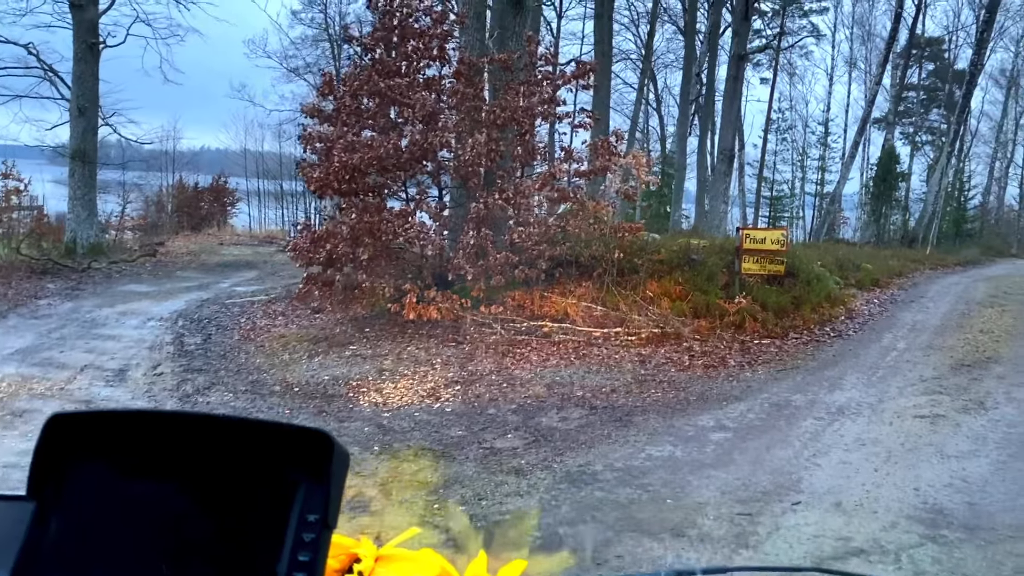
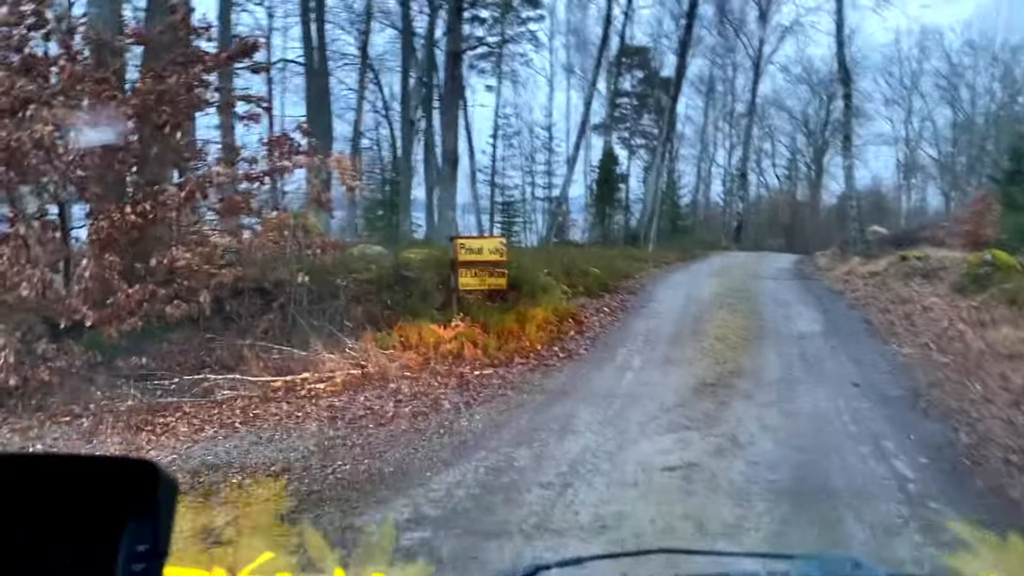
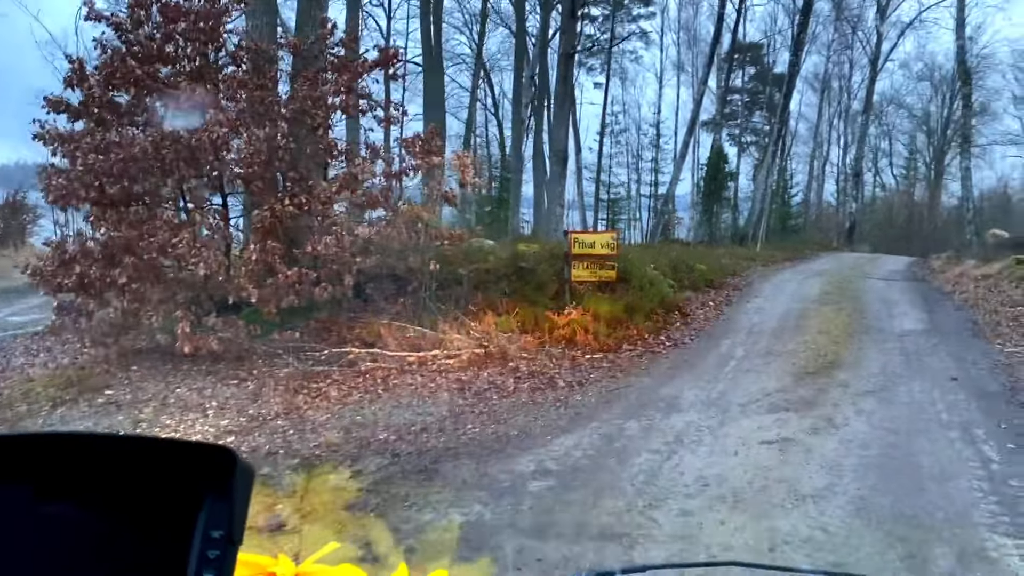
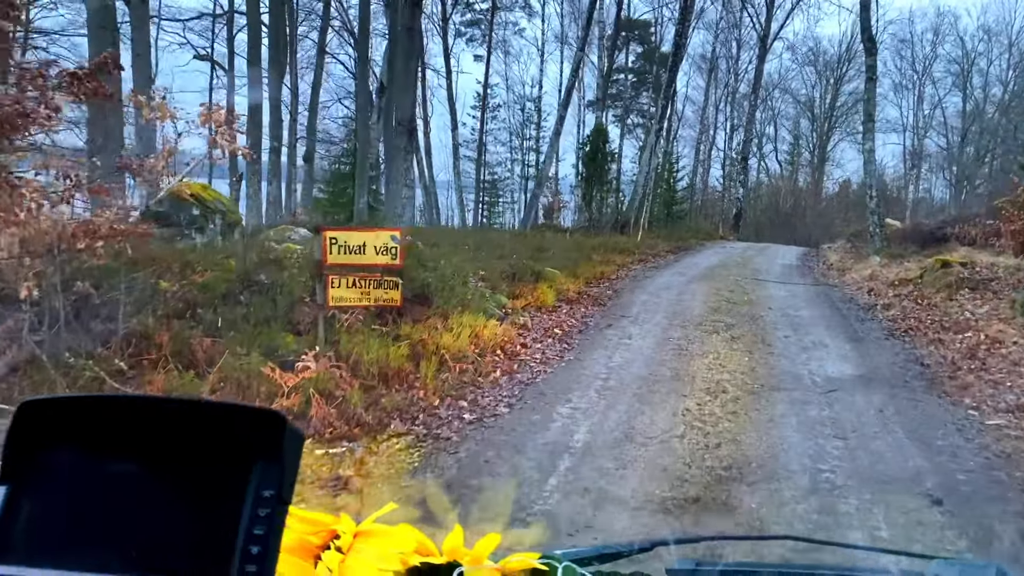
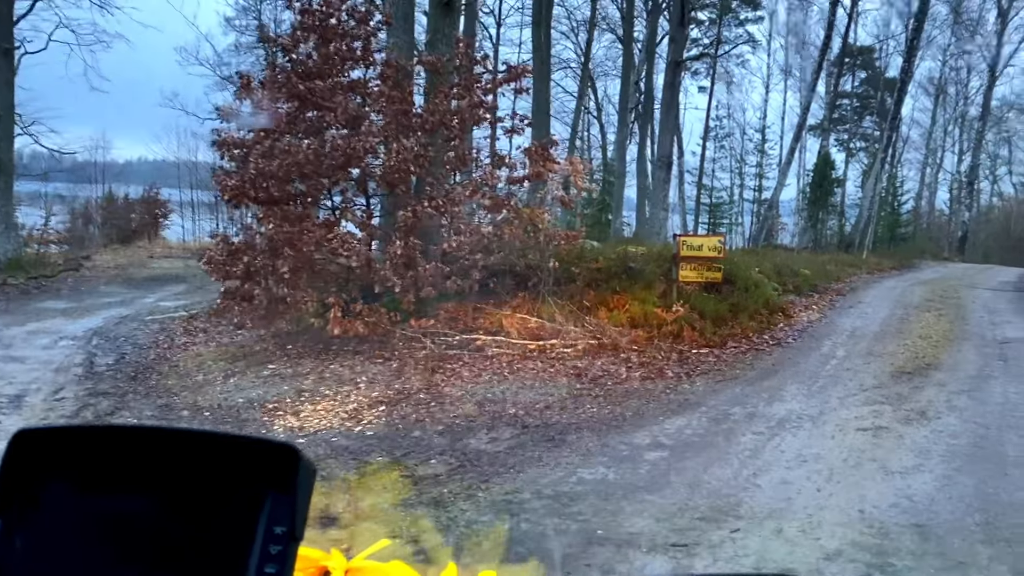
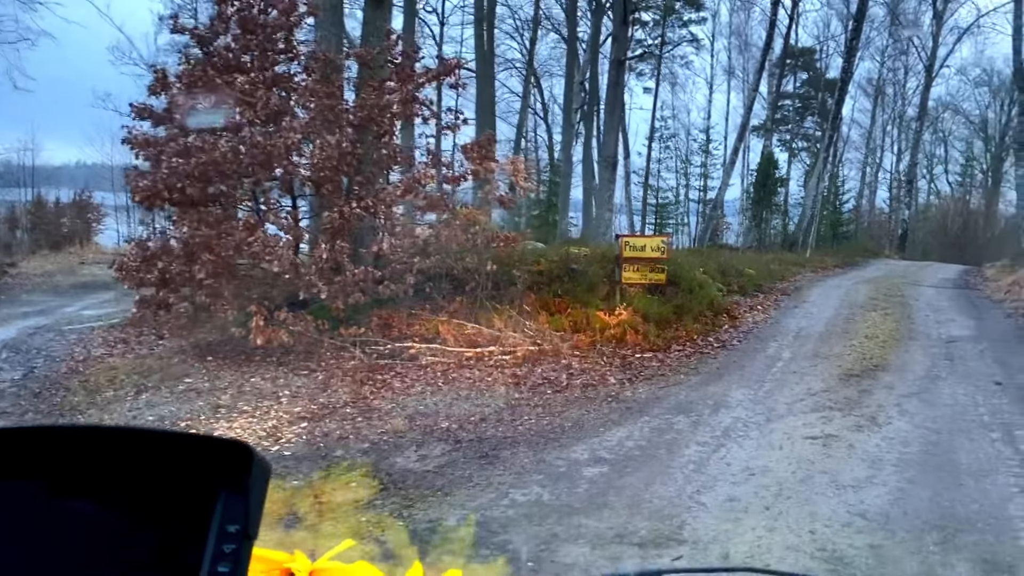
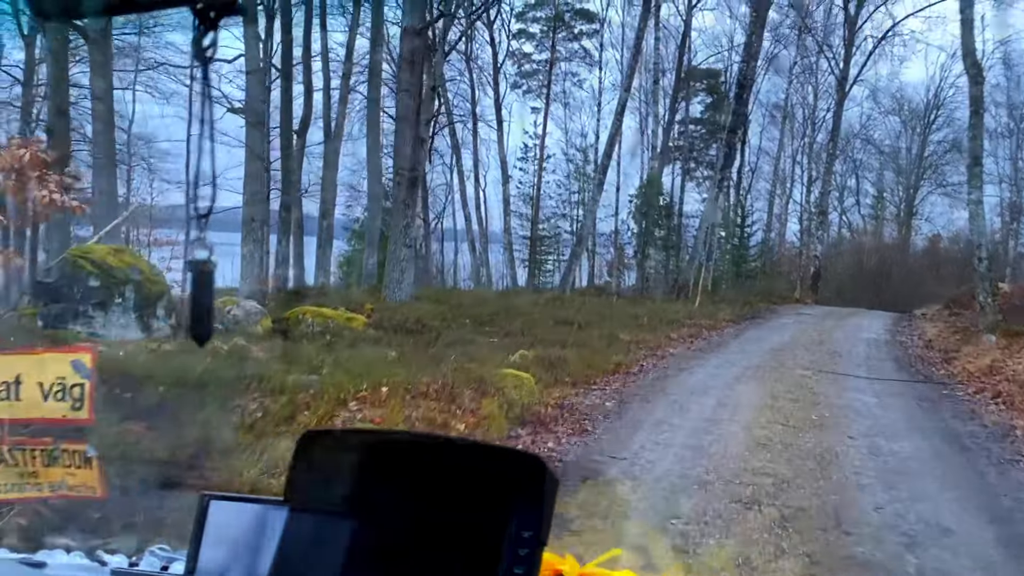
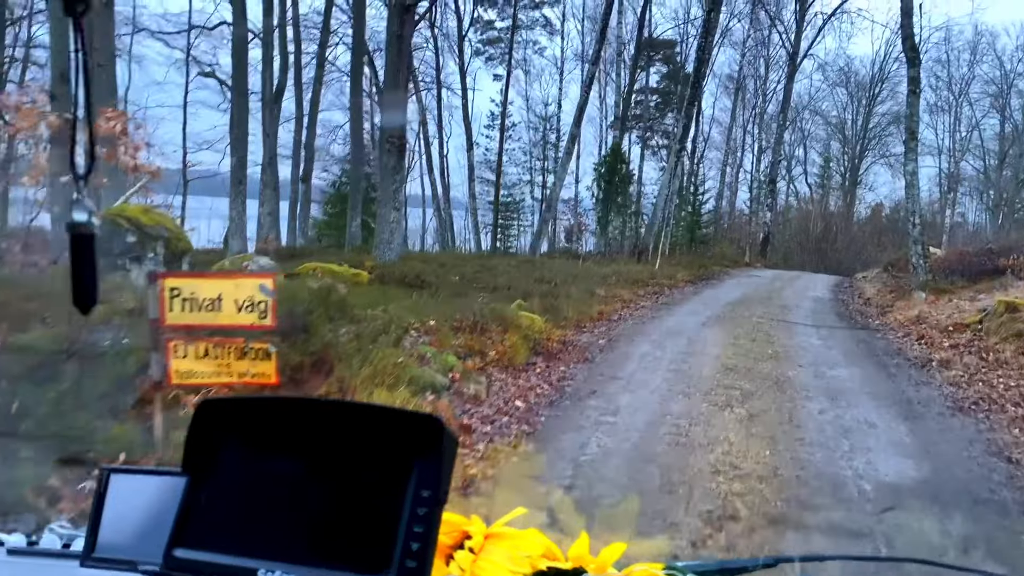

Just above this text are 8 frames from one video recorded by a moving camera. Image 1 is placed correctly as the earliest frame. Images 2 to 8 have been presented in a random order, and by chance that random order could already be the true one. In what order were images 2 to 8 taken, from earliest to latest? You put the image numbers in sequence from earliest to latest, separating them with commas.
5, 6, 3, 2, 4, 8, 7
